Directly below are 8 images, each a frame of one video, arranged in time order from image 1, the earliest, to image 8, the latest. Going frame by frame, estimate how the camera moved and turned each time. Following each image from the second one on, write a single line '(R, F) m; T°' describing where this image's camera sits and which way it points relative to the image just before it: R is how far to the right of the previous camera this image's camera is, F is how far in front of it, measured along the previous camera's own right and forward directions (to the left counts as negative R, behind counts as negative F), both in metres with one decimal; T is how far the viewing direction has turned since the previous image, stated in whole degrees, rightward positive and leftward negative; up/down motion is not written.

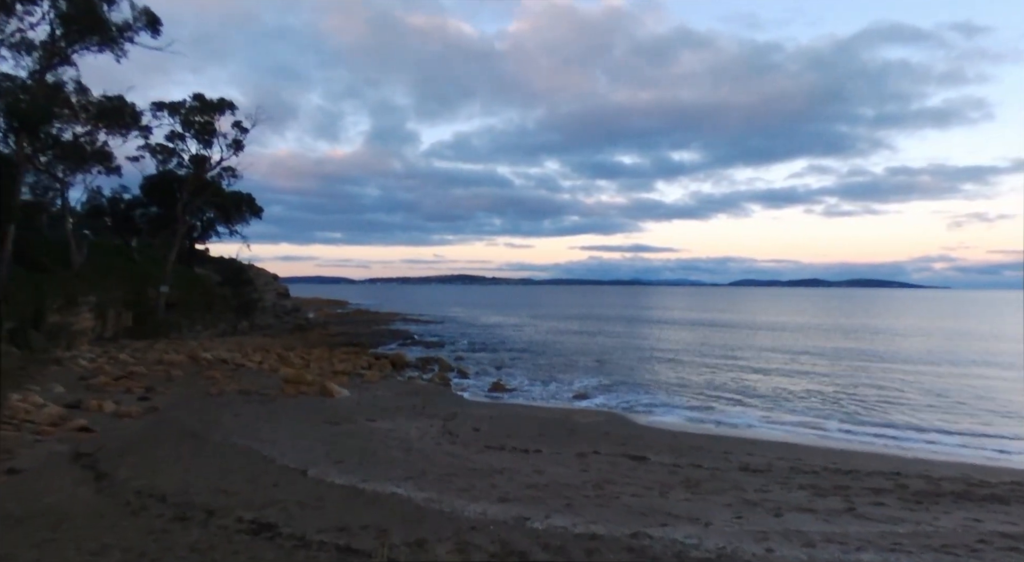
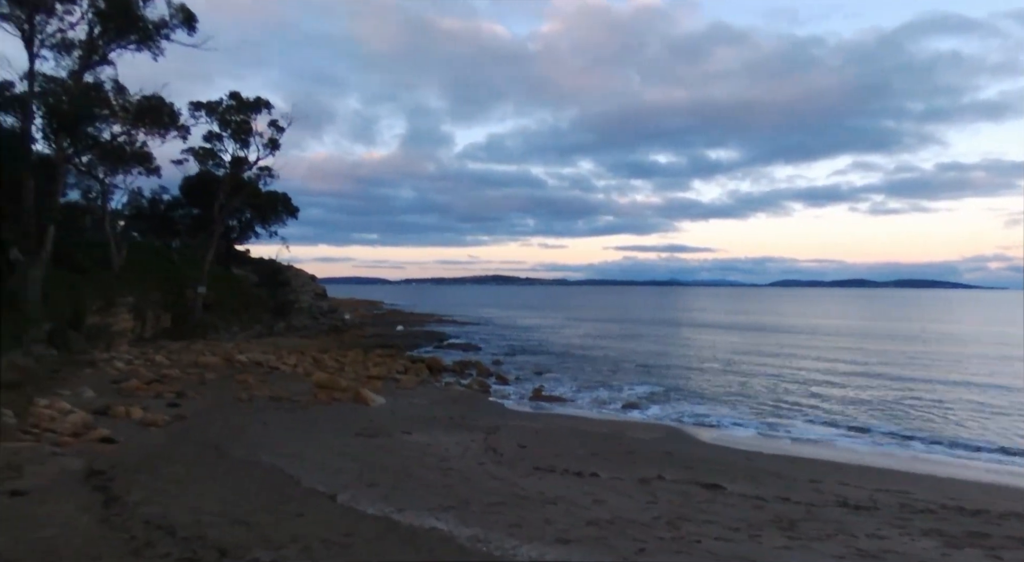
(-0.3, +1.2) m; -4°
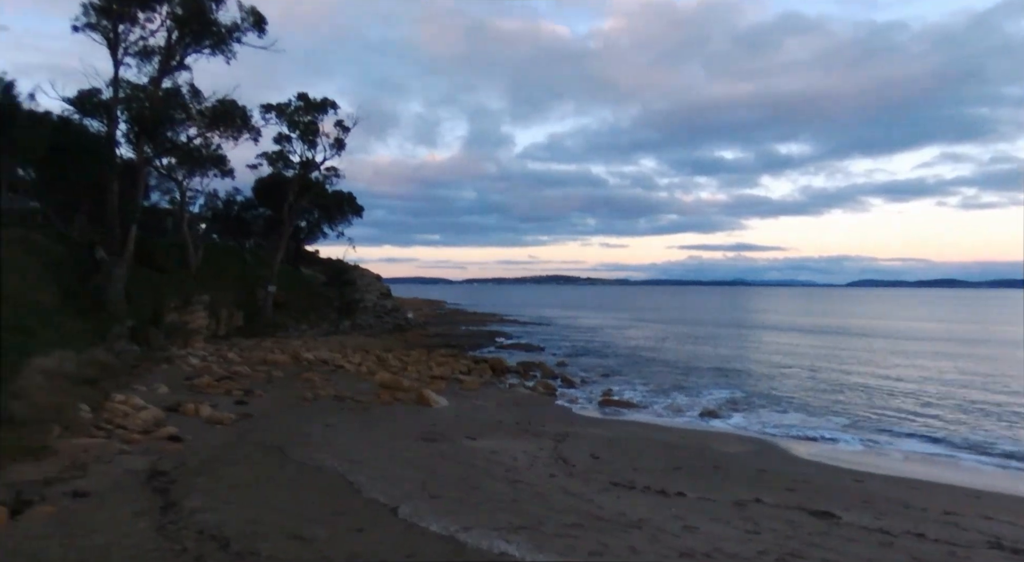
(-0.2, +0.8) m; -6°
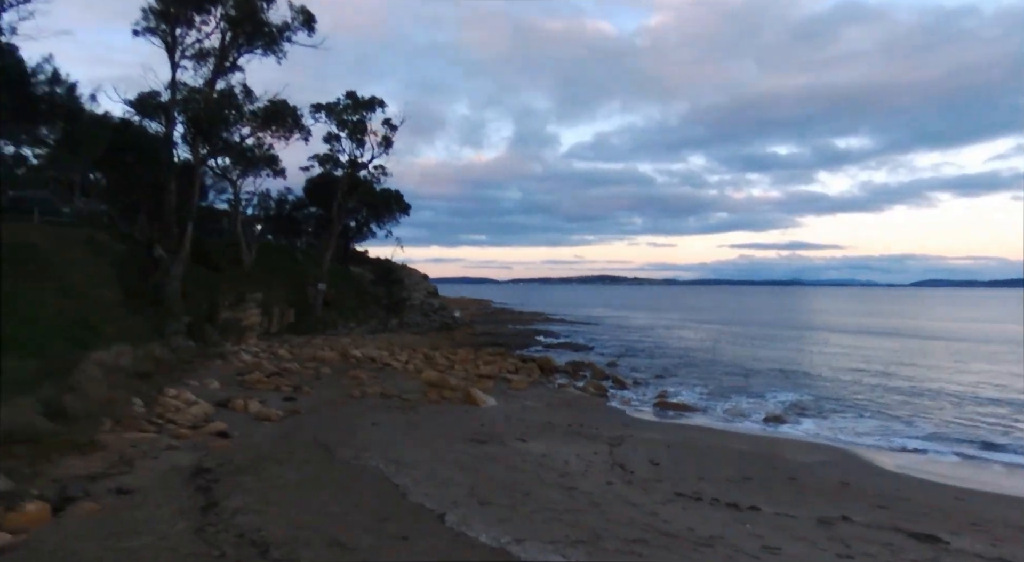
(-0.1, +0.6) m; -5°
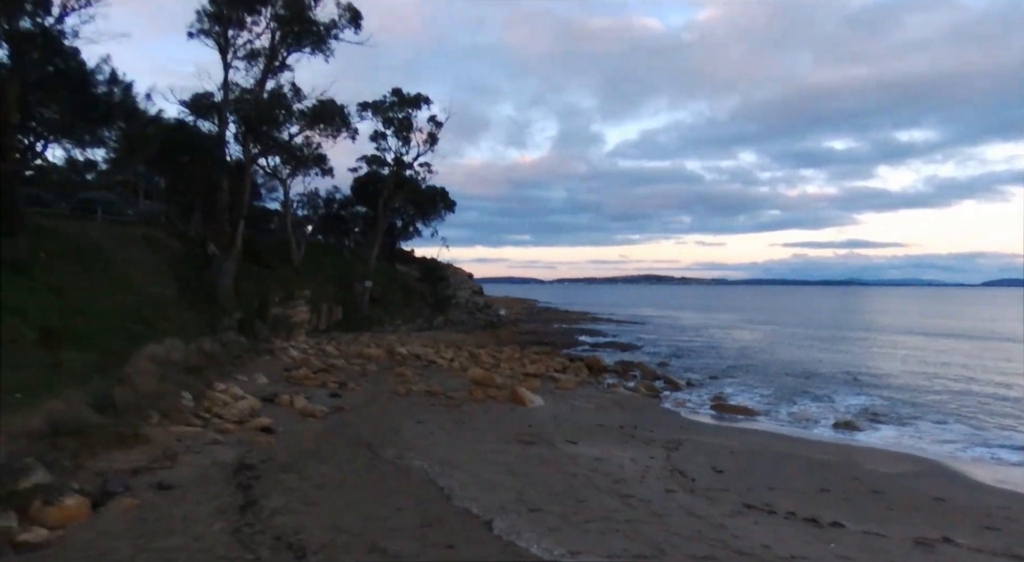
(-0.1, +0.5) m; -5°
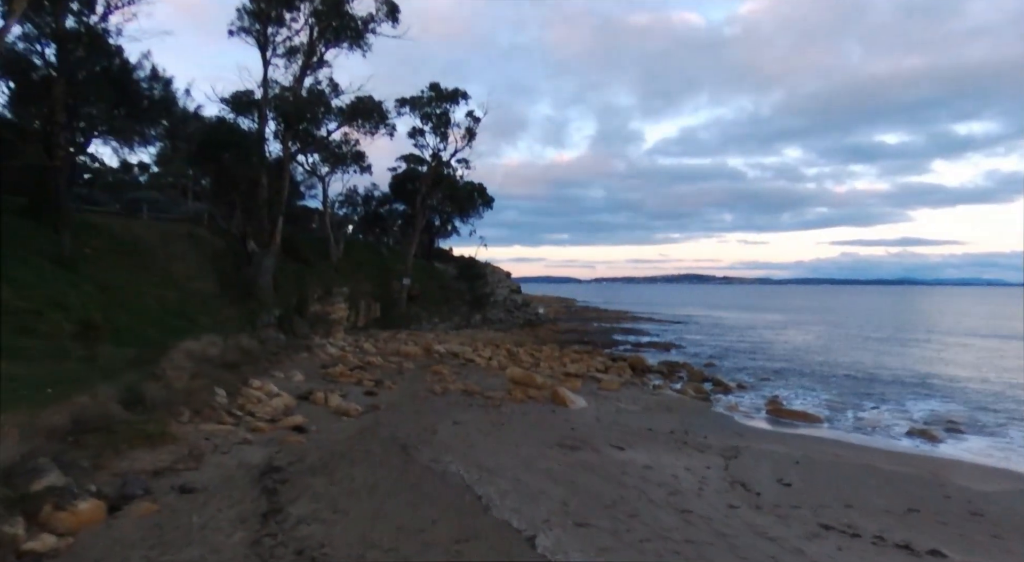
(-0.1, +0.6) m; -4°
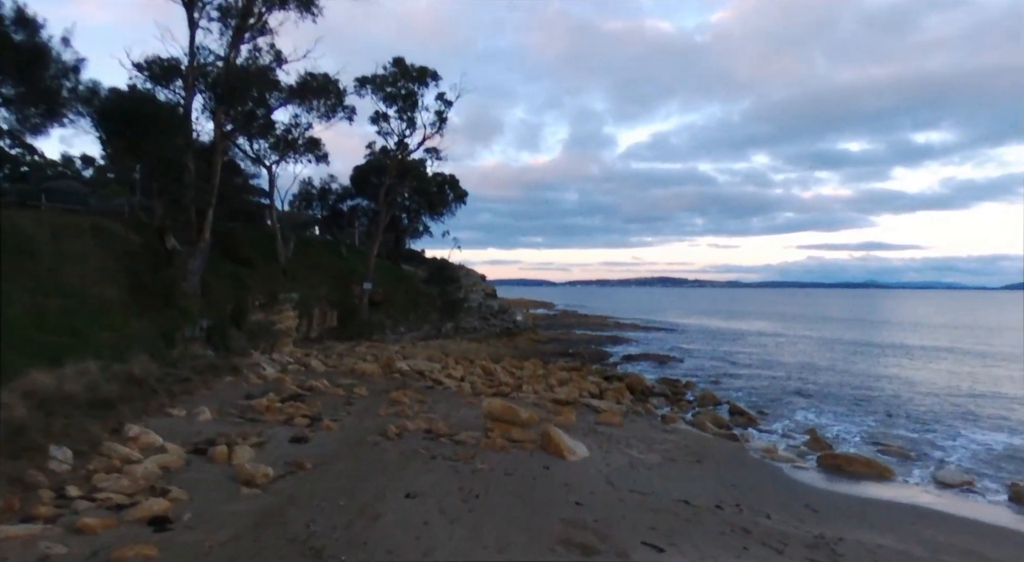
(-0.1, +3.2) m; +3°
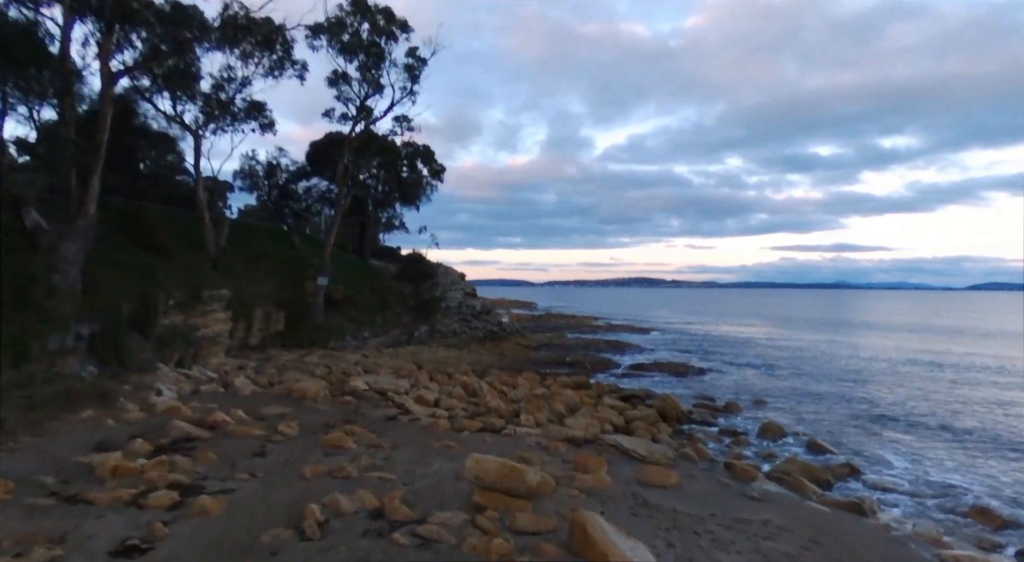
(-0.3, +4.3) m; +2°
